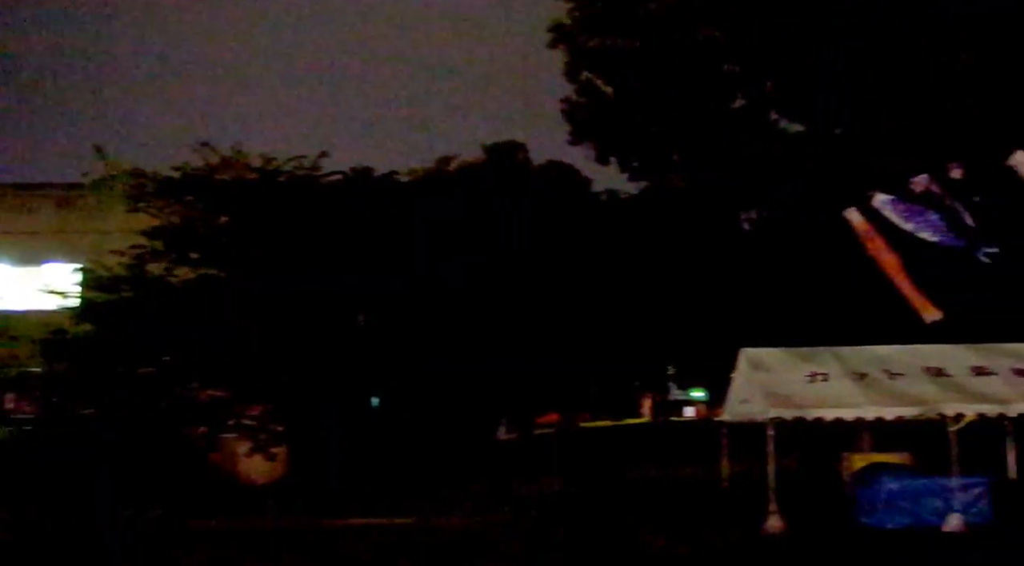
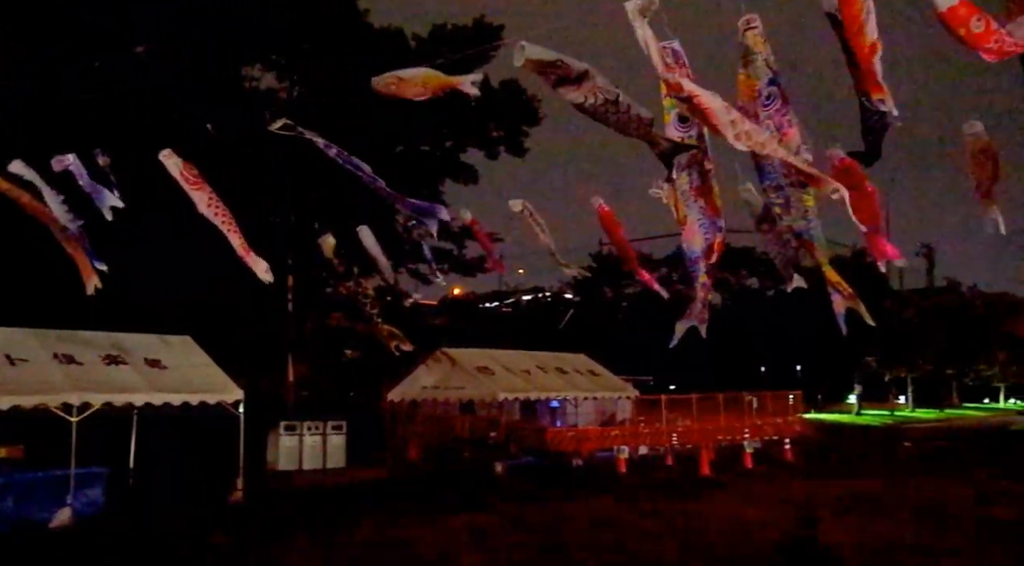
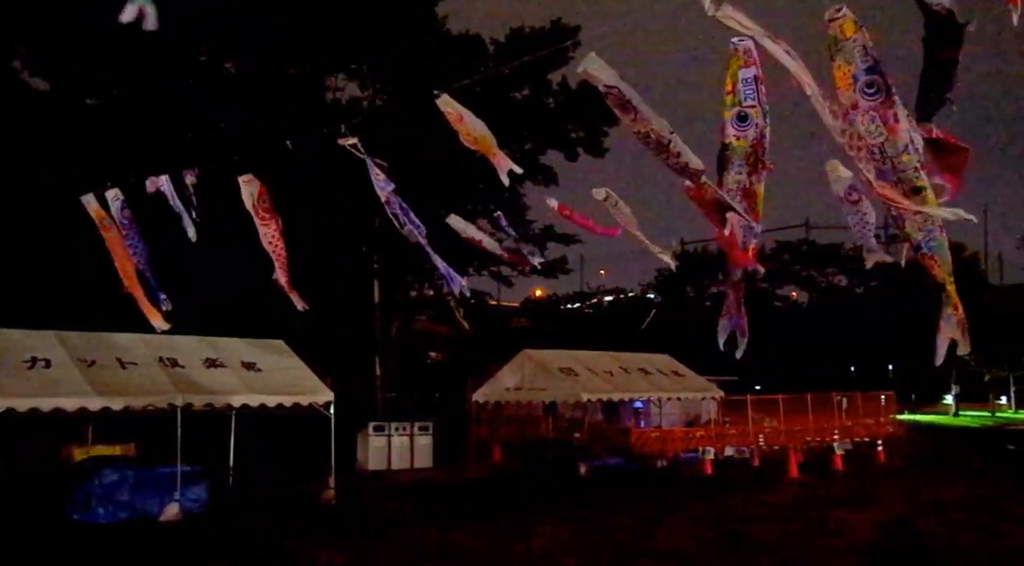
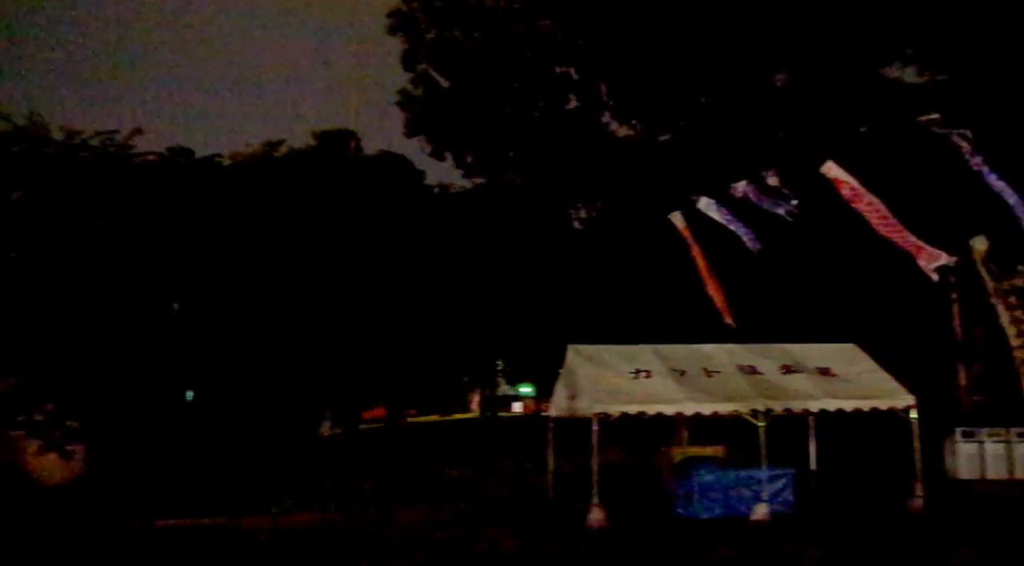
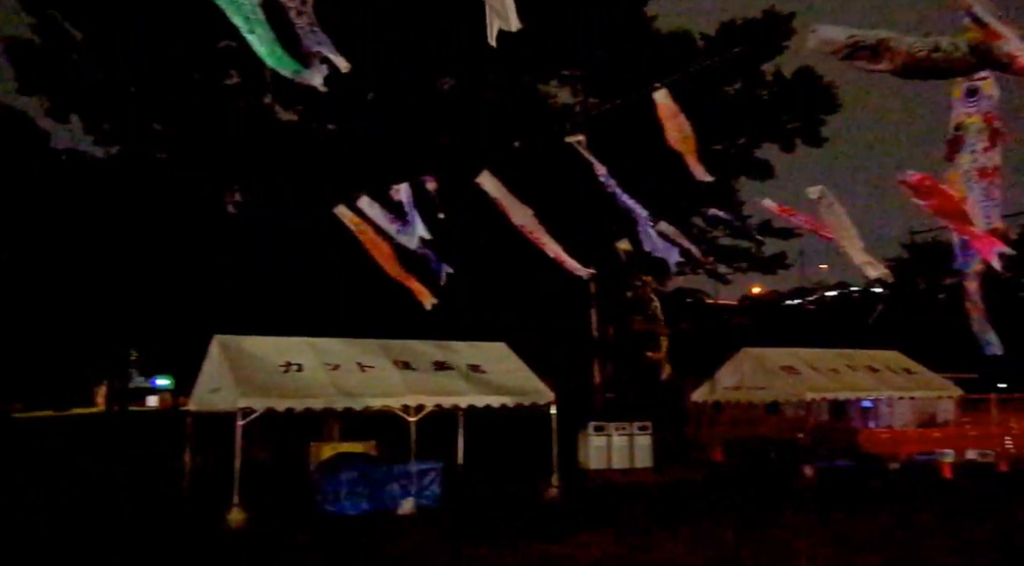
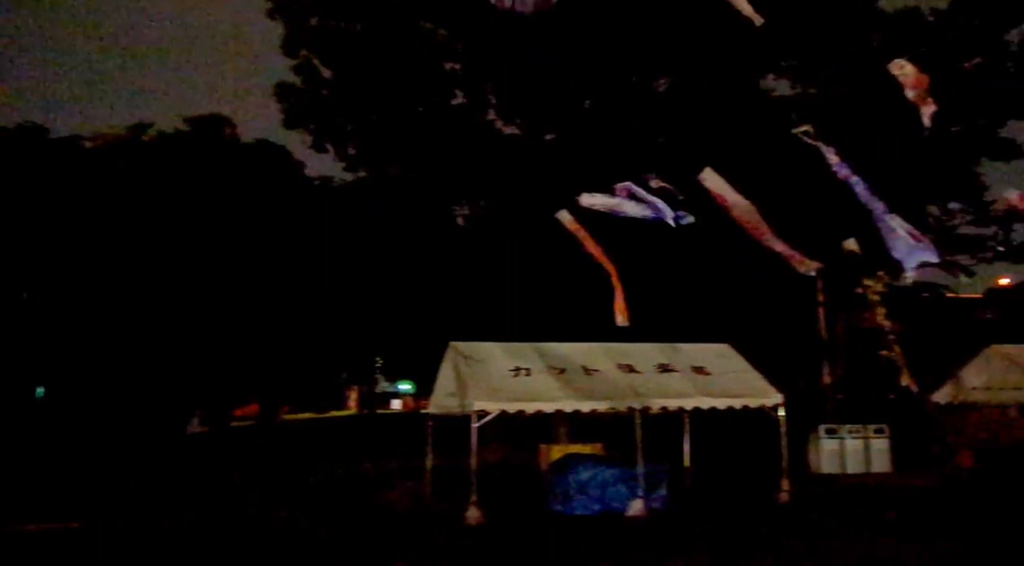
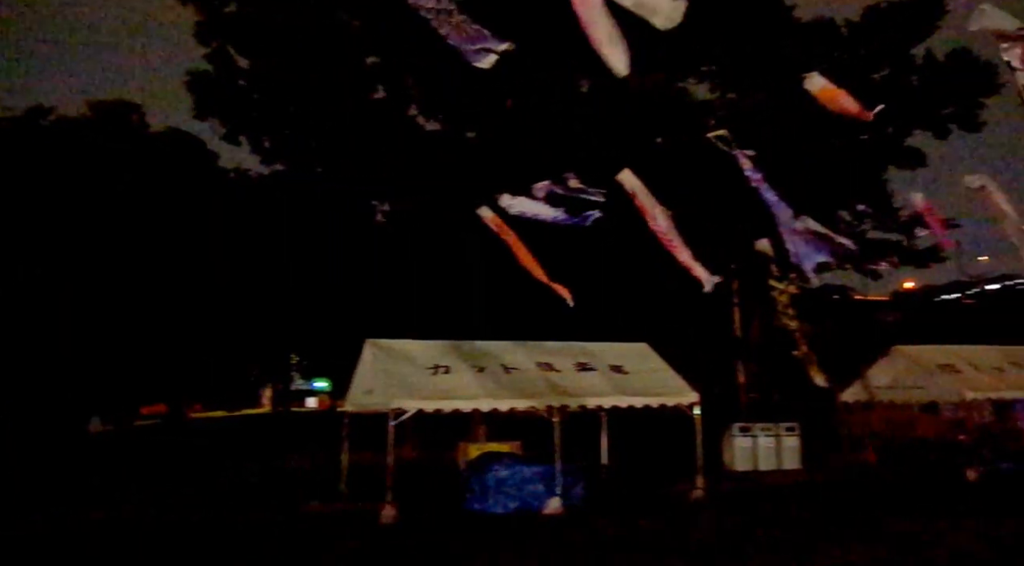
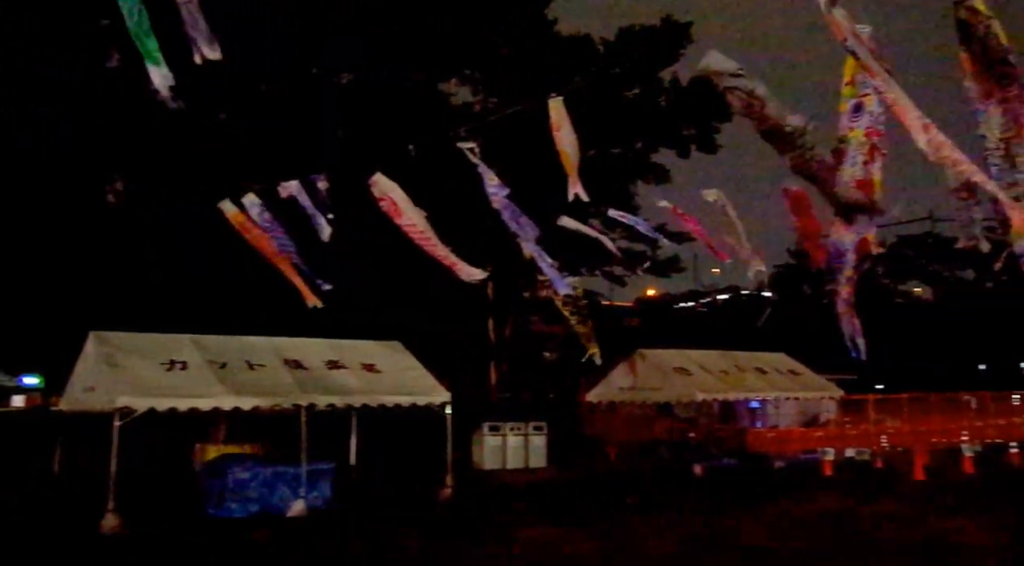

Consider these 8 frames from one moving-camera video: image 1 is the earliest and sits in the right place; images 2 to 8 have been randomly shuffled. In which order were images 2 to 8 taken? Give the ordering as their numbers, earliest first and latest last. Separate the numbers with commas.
4, 6, 7, 5, 8, 3, 2
